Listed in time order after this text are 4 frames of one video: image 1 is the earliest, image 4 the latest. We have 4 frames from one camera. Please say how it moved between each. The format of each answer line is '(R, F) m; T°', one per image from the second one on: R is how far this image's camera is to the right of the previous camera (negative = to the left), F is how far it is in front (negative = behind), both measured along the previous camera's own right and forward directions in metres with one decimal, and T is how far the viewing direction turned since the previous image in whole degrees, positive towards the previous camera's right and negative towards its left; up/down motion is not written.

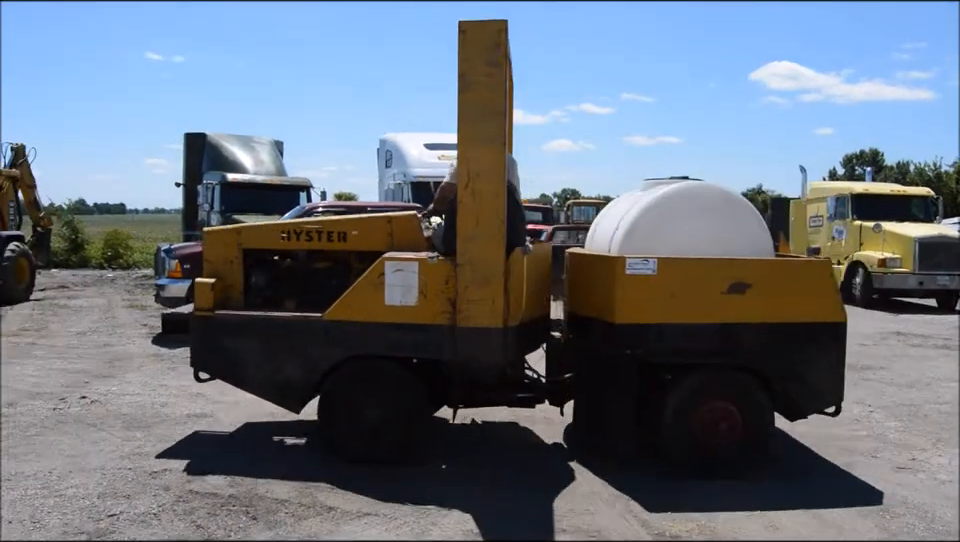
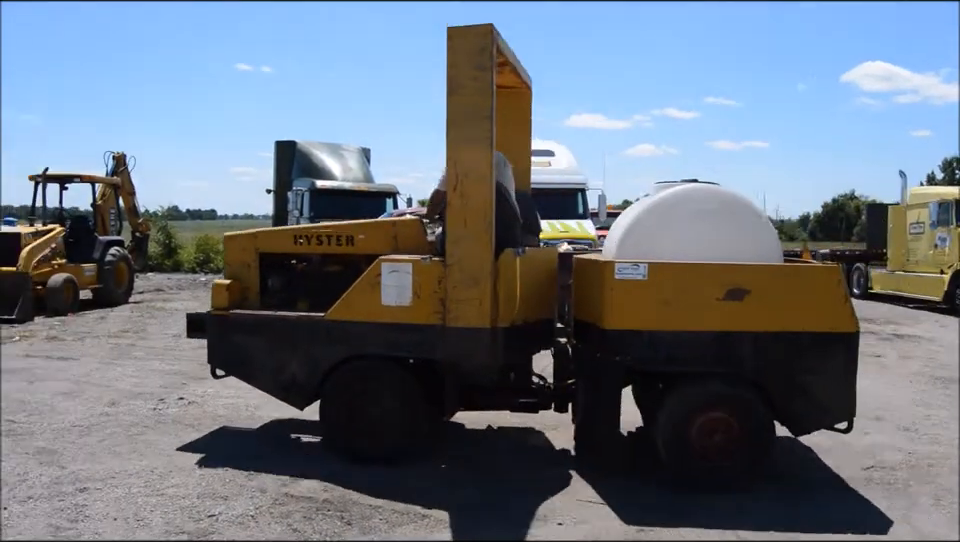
(+0.5, 0.0) m; -5°
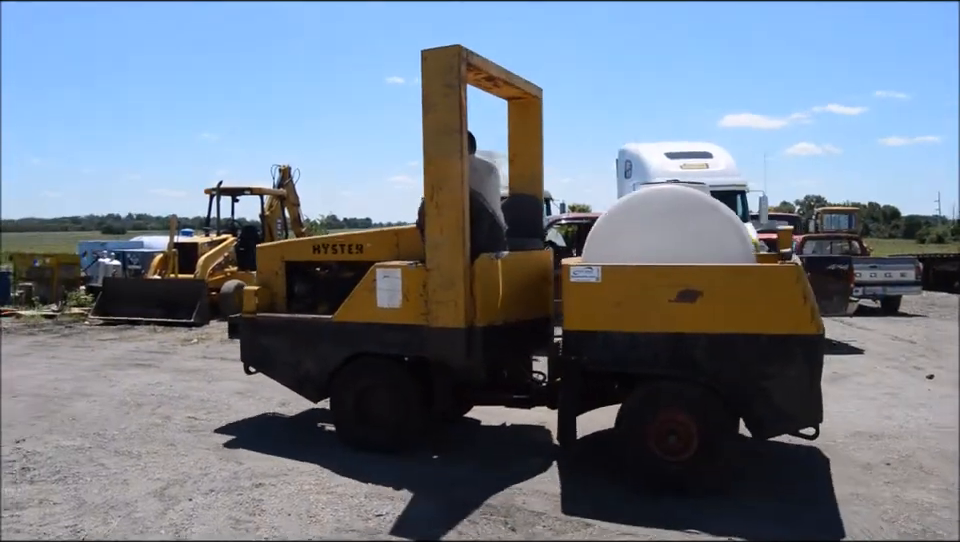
(+1.1, -0.3) m; -10°
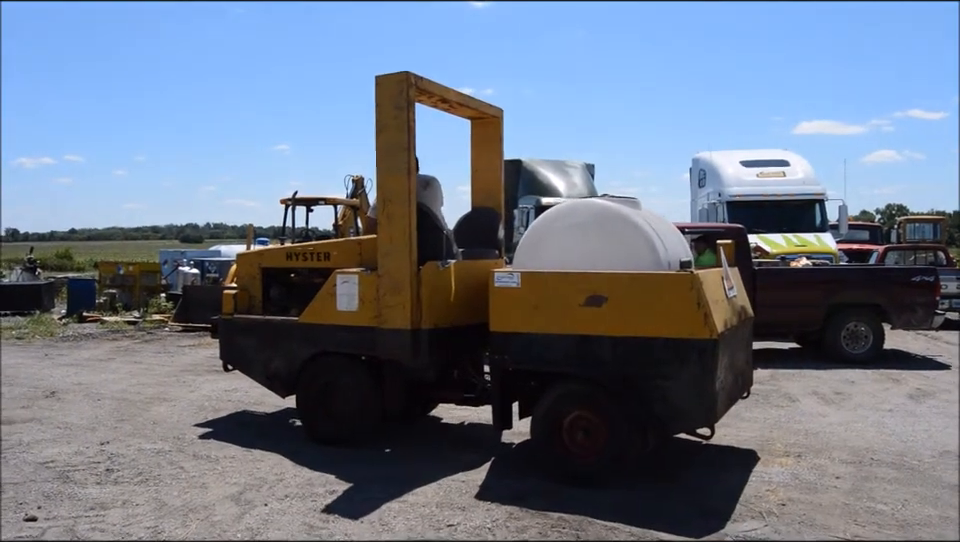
(+0.9, -0.5) m; -4°
